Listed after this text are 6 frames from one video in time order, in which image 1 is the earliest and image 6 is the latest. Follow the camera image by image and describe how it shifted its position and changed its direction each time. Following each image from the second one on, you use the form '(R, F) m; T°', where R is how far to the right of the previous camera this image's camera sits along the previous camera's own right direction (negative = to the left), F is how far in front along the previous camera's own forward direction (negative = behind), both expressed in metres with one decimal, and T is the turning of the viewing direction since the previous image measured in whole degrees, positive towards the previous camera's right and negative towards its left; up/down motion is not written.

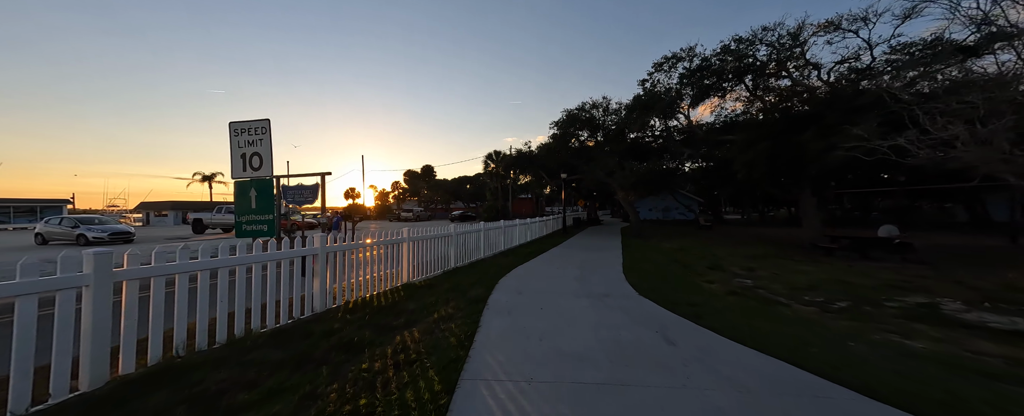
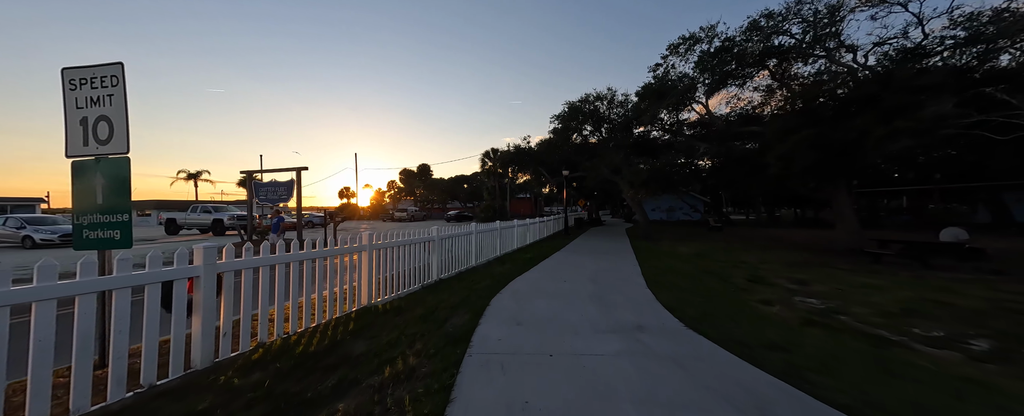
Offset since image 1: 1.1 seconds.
(0.0, +1.7) m; 0°
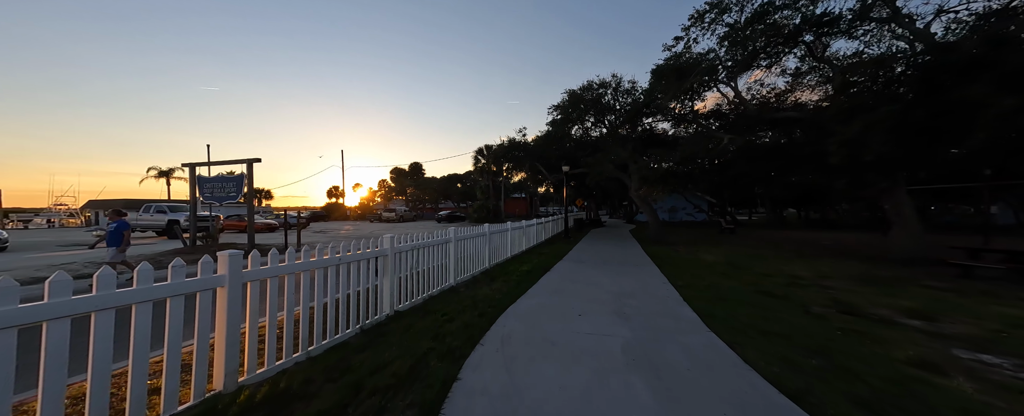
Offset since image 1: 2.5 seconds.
(+0.1, +2.3) m; +1°
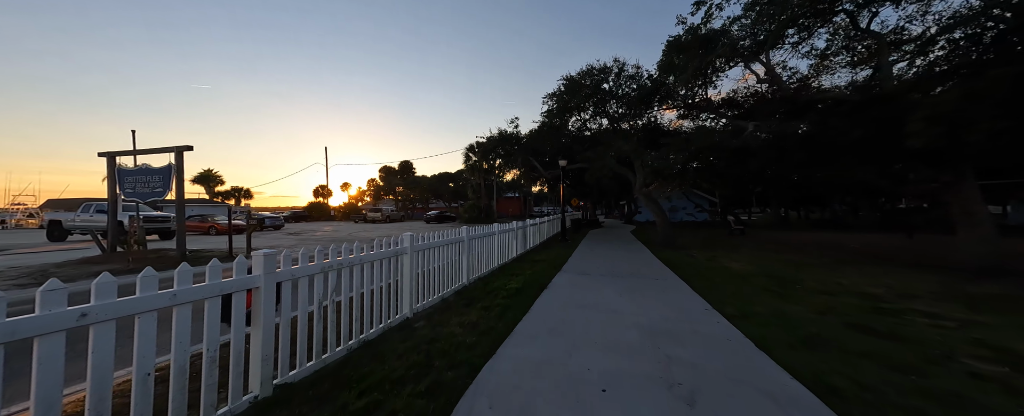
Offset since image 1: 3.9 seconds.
(+0.2, +2.1) m; +1°
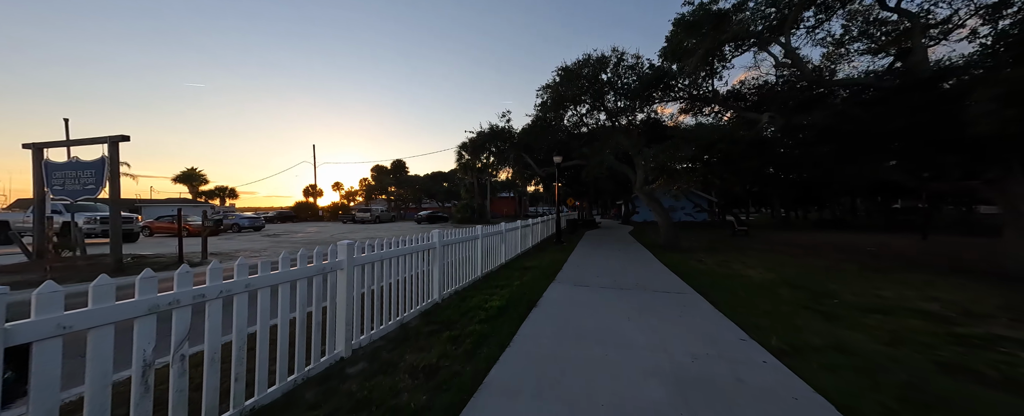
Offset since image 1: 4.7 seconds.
(+0.3, +1.2) m; +1°
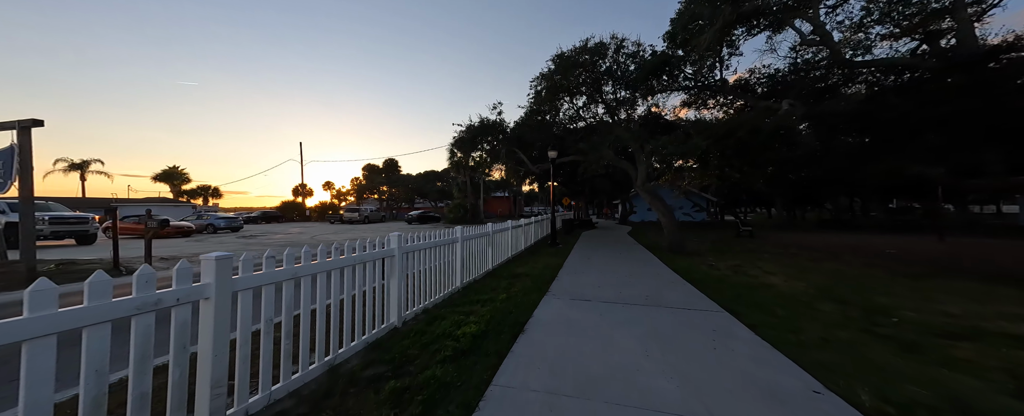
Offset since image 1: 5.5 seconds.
(+0.2, +1.2) m; +1°
